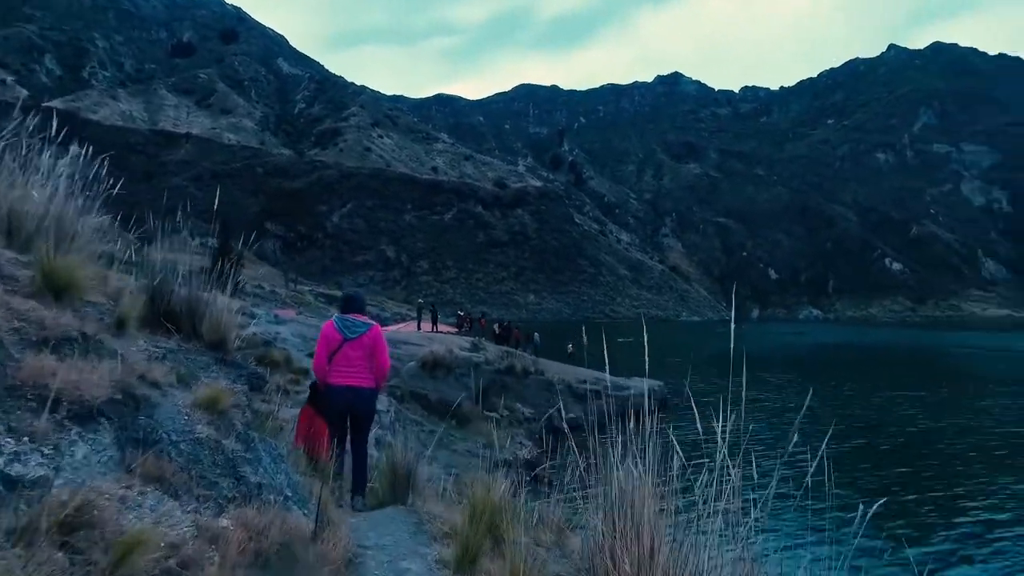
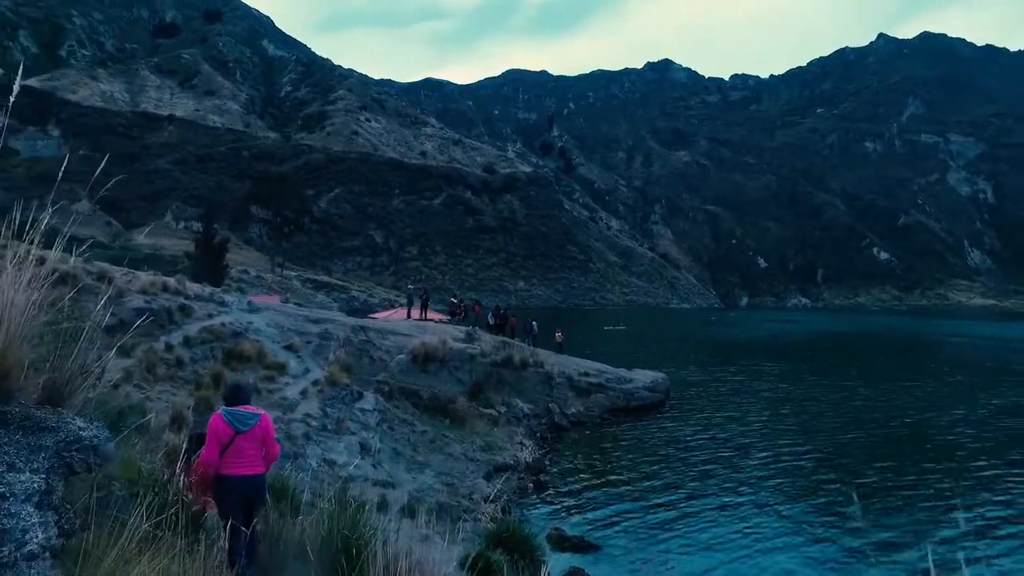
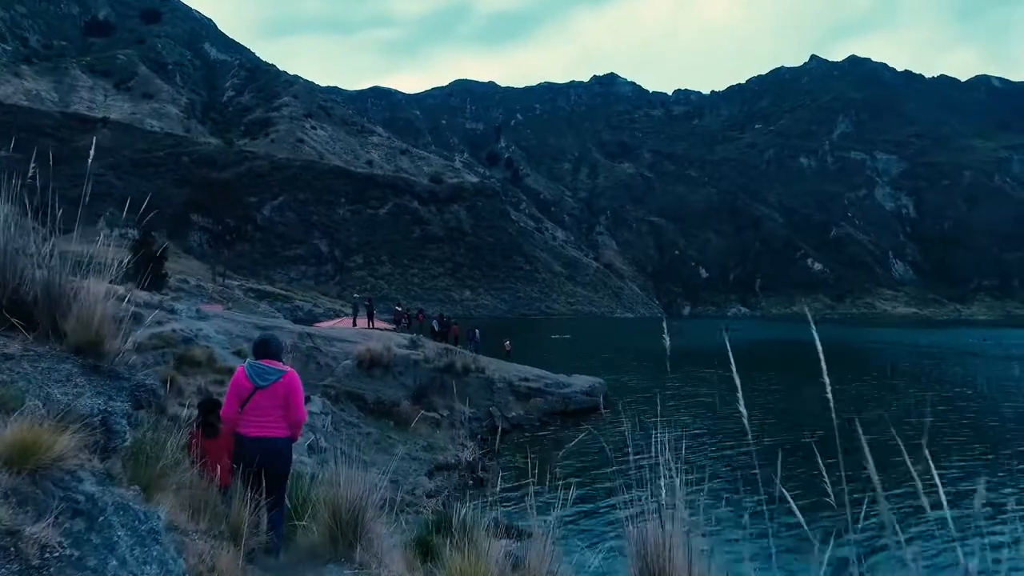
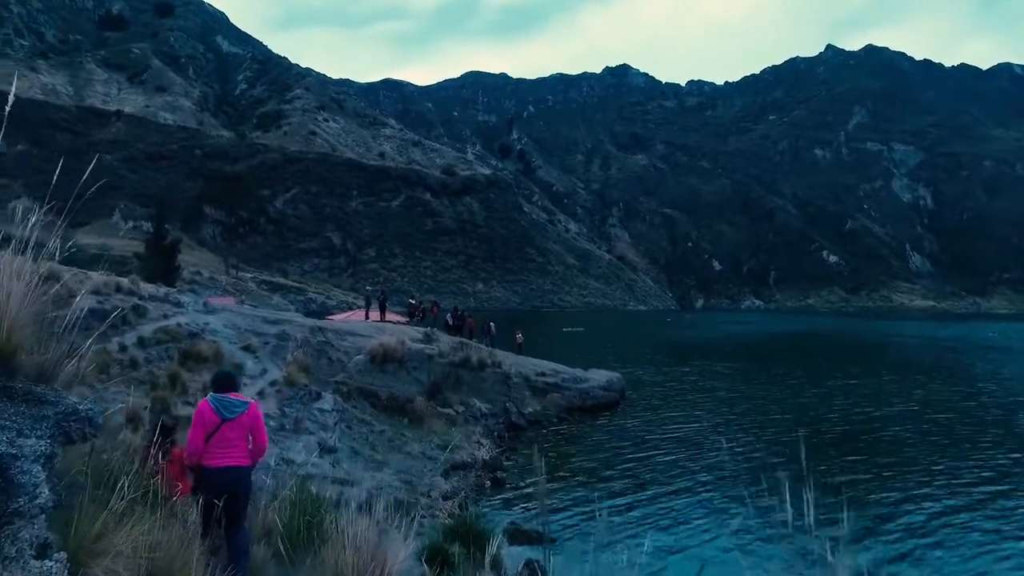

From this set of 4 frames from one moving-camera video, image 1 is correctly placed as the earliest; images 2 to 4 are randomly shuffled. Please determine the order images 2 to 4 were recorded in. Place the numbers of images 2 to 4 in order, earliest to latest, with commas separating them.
3, 4, 2
